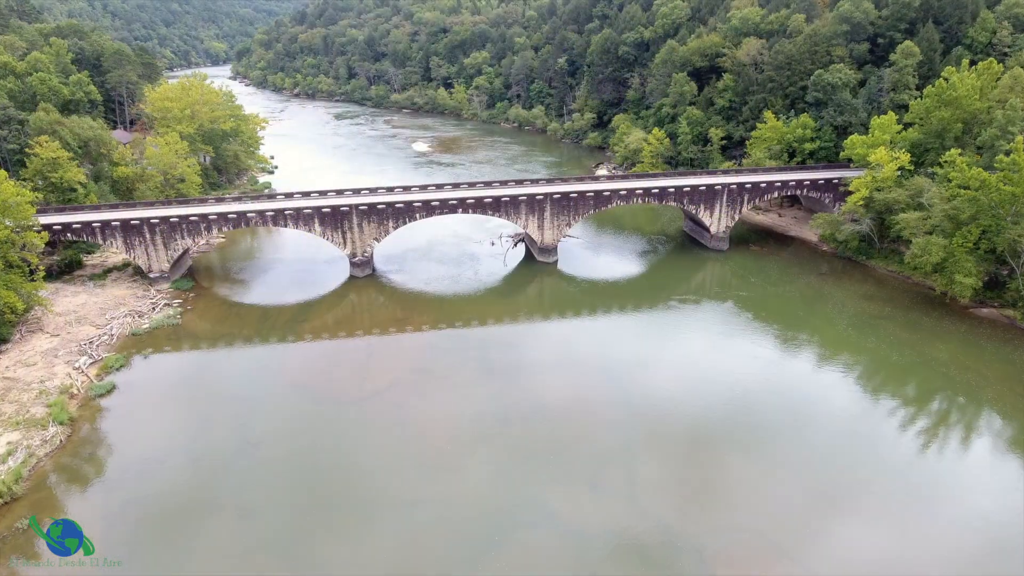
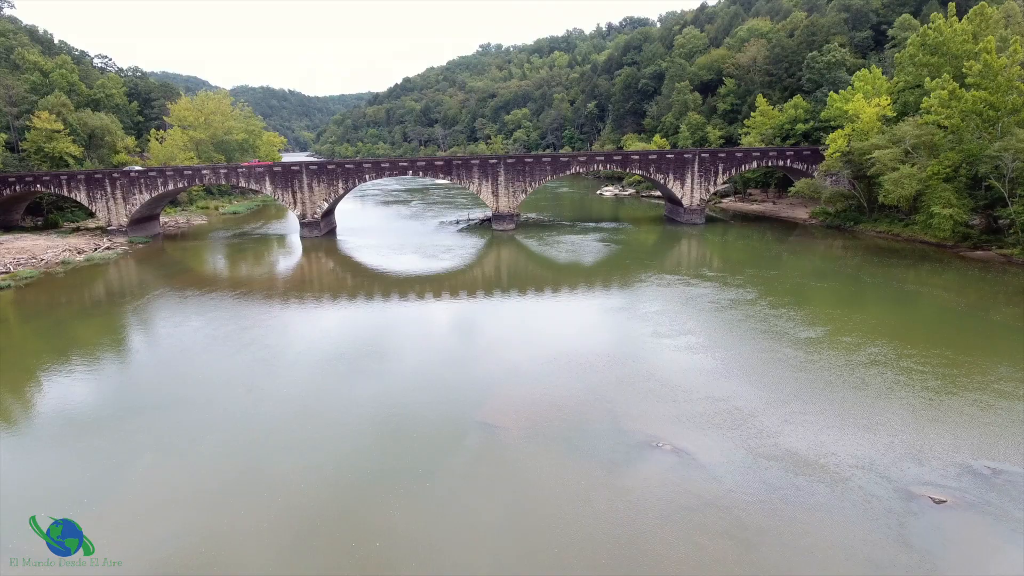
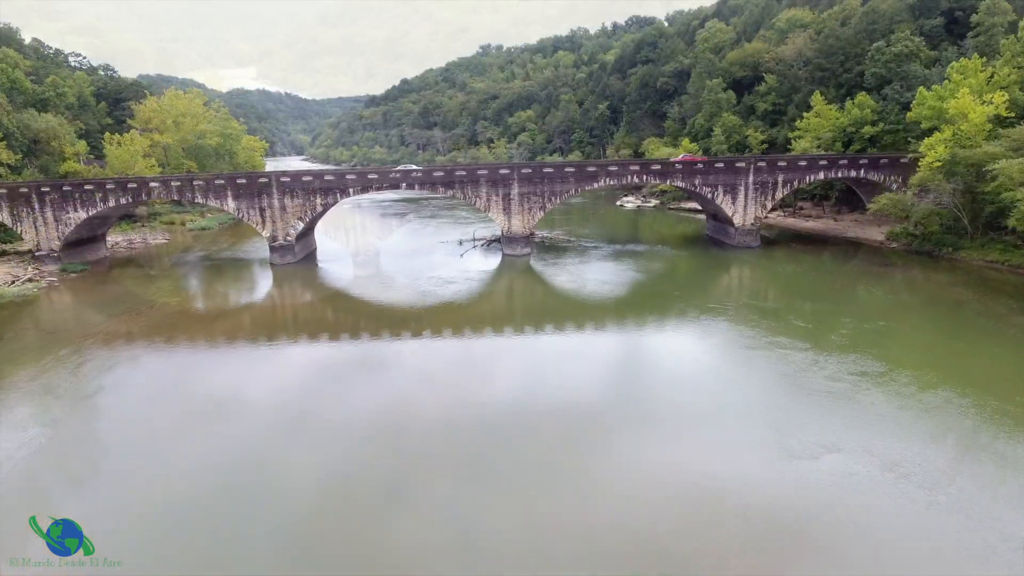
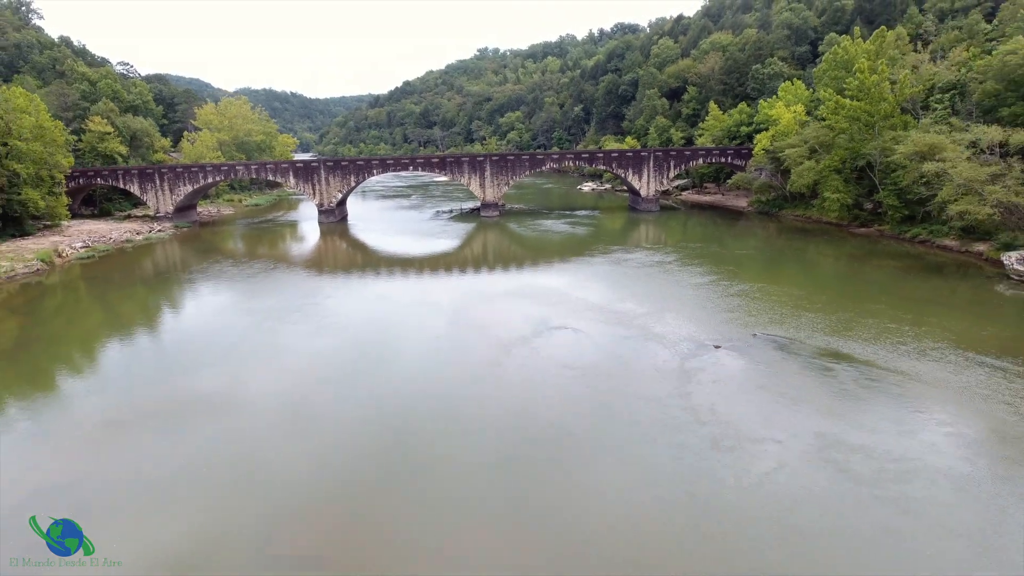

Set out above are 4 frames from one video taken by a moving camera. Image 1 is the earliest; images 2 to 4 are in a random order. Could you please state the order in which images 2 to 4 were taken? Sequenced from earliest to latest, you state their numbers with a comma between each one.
3, 2, 4
